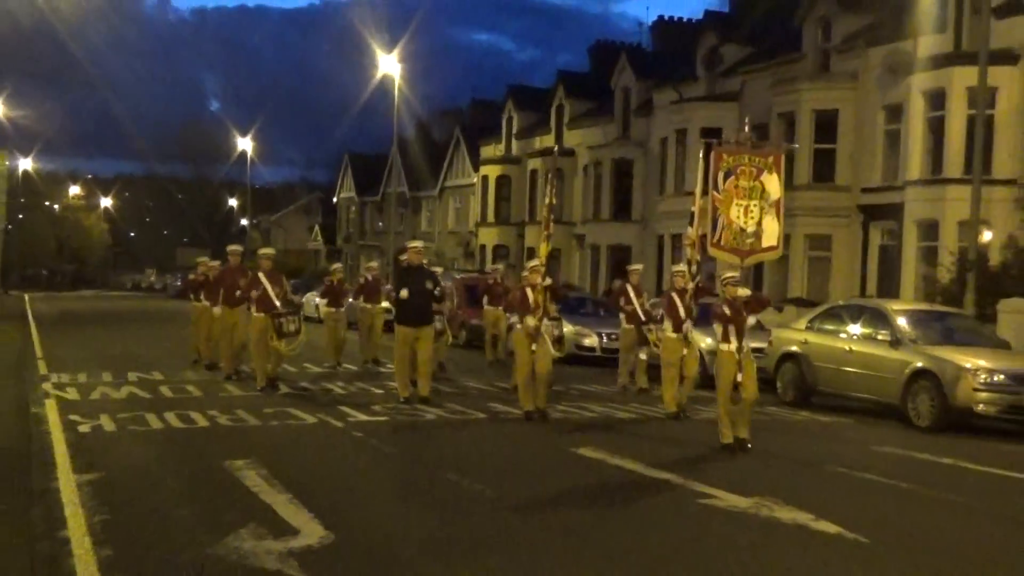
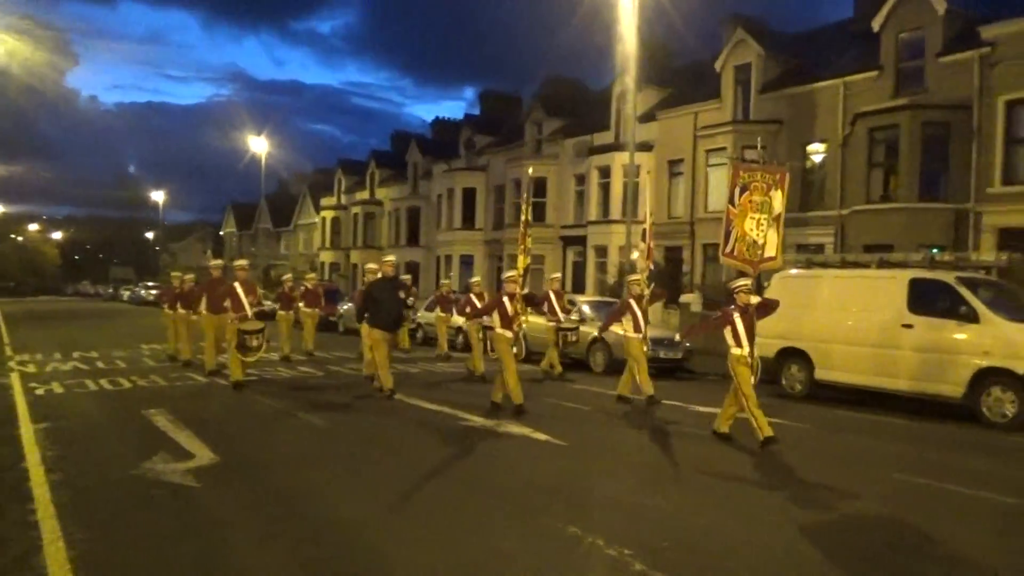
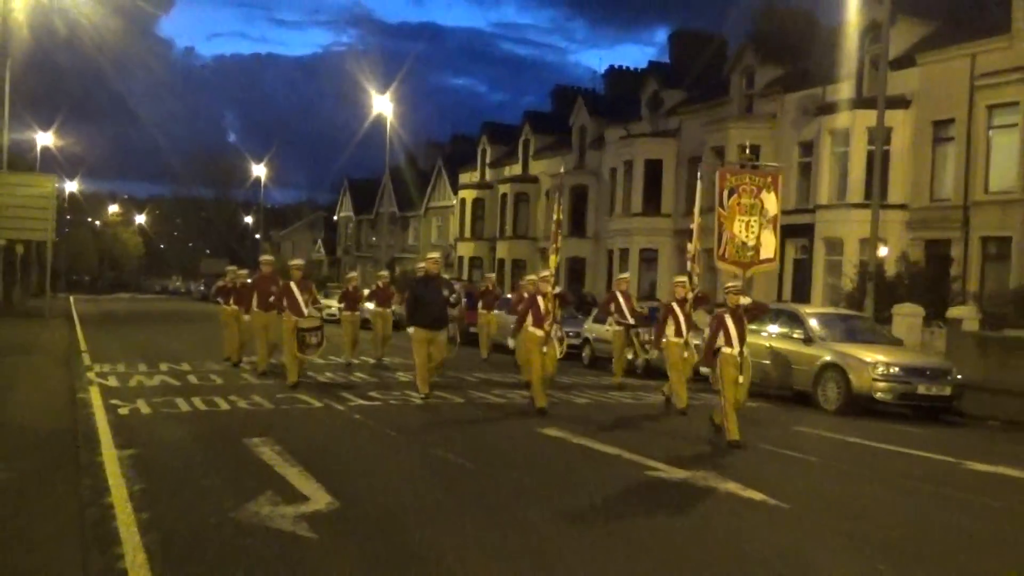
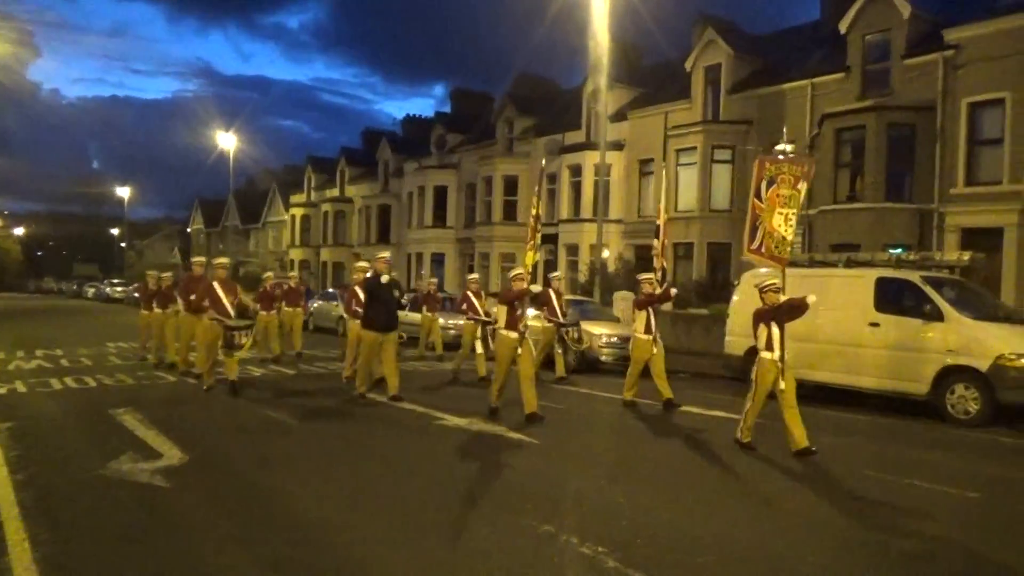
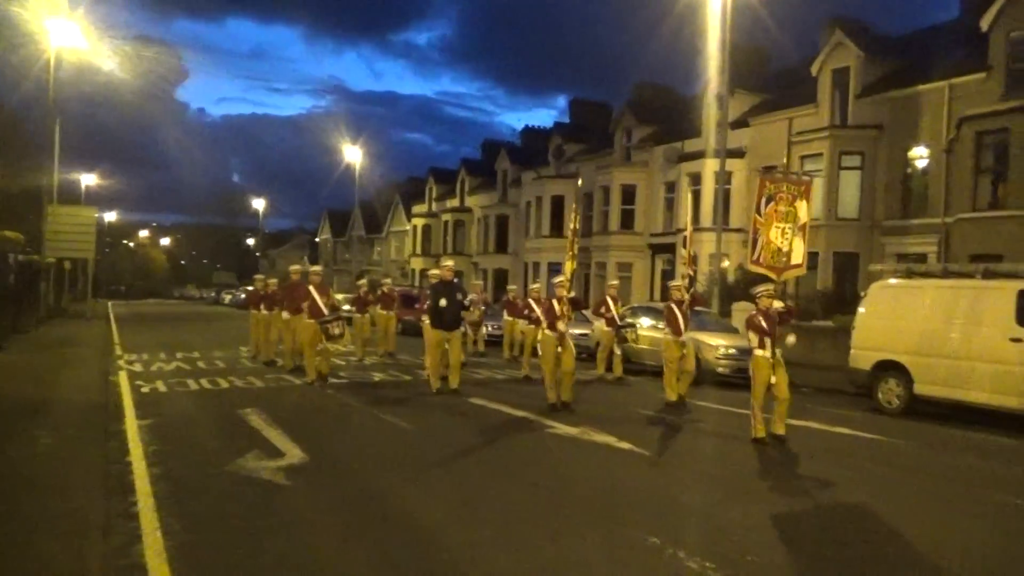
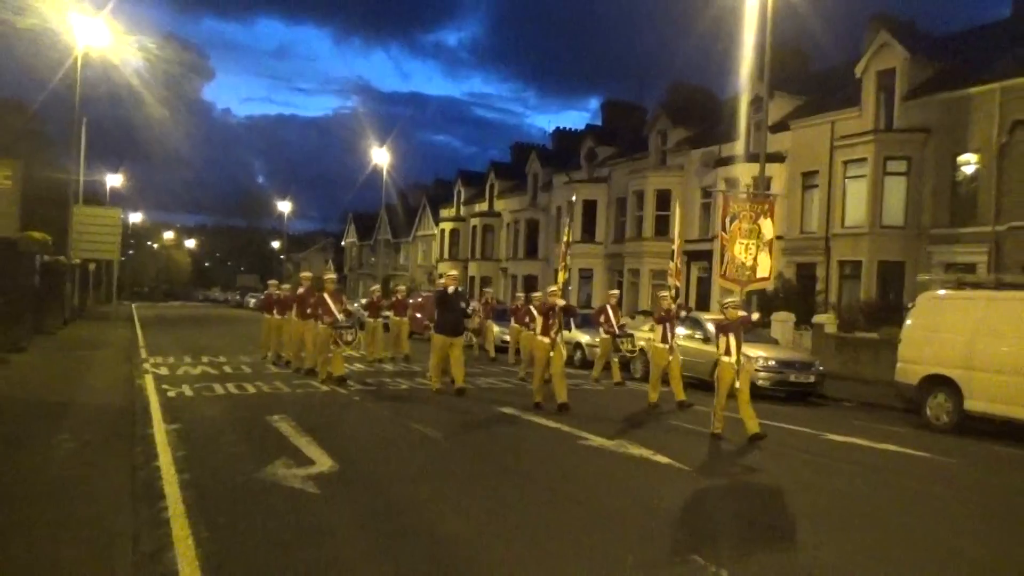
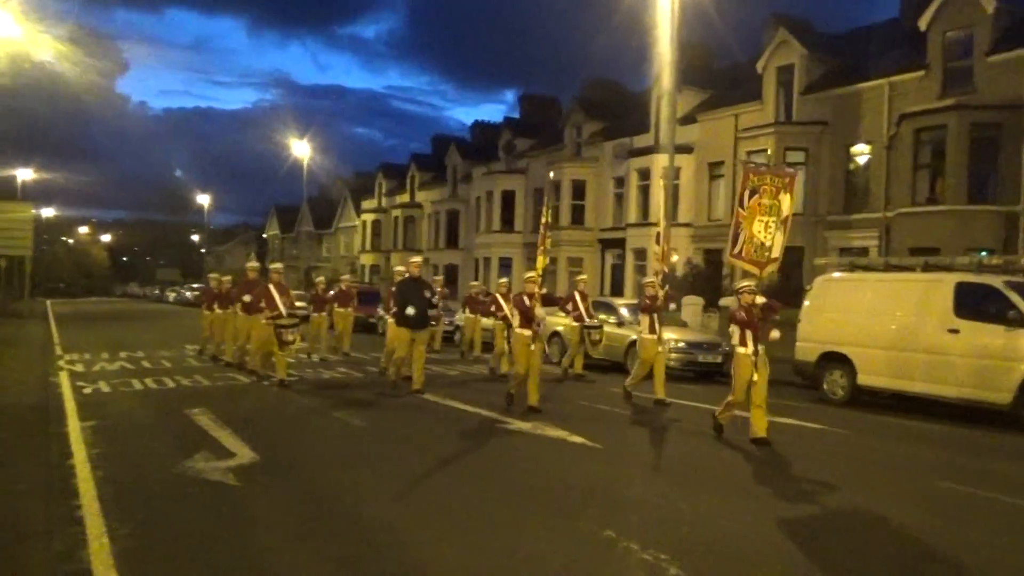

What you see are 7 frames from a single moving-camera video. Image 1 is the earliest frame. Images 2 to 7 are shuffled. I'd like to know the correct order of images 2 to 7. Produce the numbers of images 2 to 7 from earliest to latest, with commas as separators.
3, 6, 5, 7, 2, 4
